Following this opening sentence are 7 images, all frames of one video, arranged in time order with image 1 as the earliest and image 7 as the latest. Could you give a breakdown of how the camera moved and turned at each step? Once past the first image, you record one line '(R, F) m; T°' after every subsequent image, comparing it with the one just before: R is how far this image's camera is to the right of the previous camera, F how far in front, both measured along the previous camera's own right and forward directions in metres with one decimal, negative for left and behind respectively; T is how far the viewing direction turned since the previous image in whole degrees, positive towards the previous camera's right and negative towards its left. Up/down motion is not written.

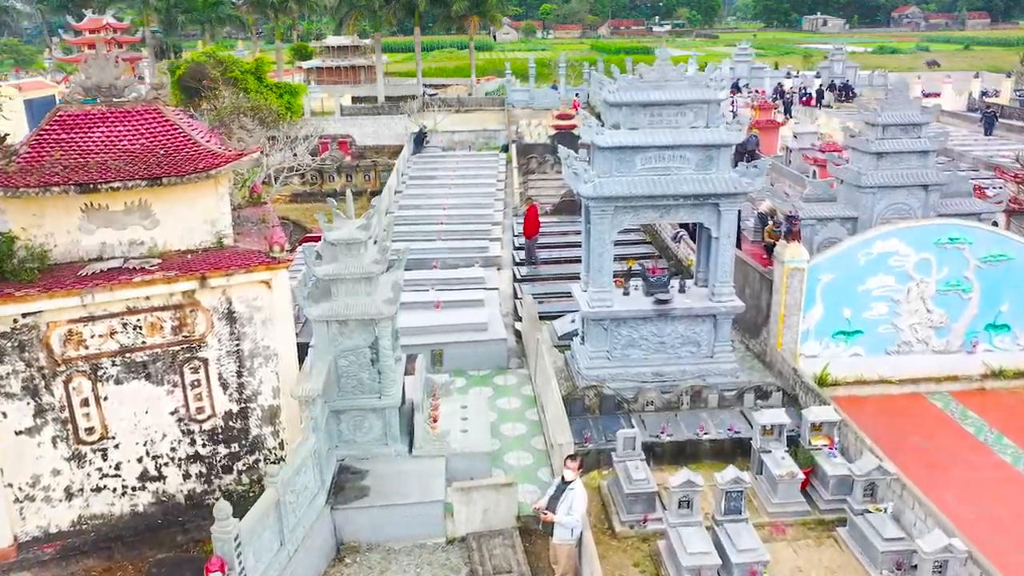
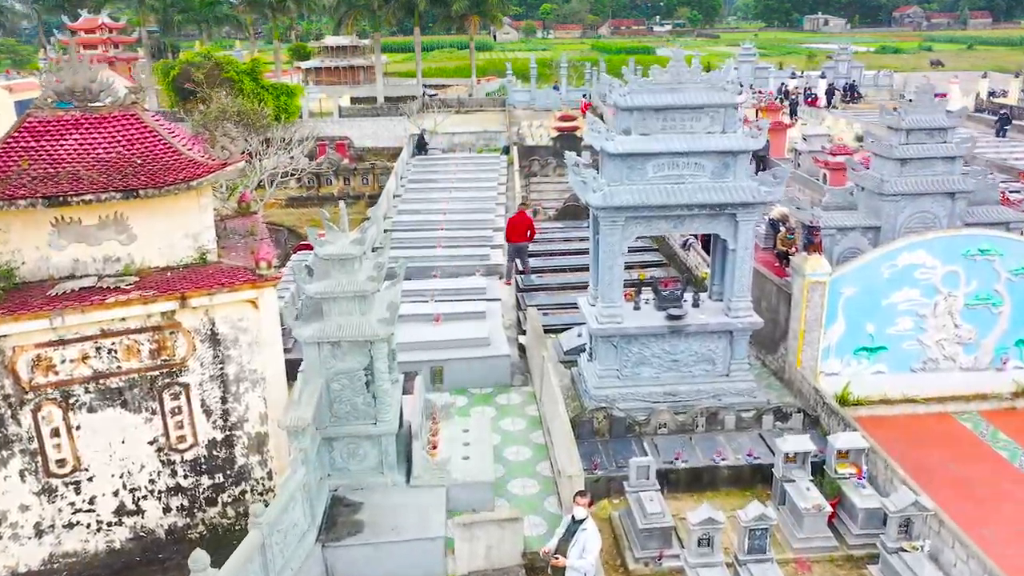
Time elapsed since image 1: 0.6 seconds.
(0.0, +0.7) m; 0°
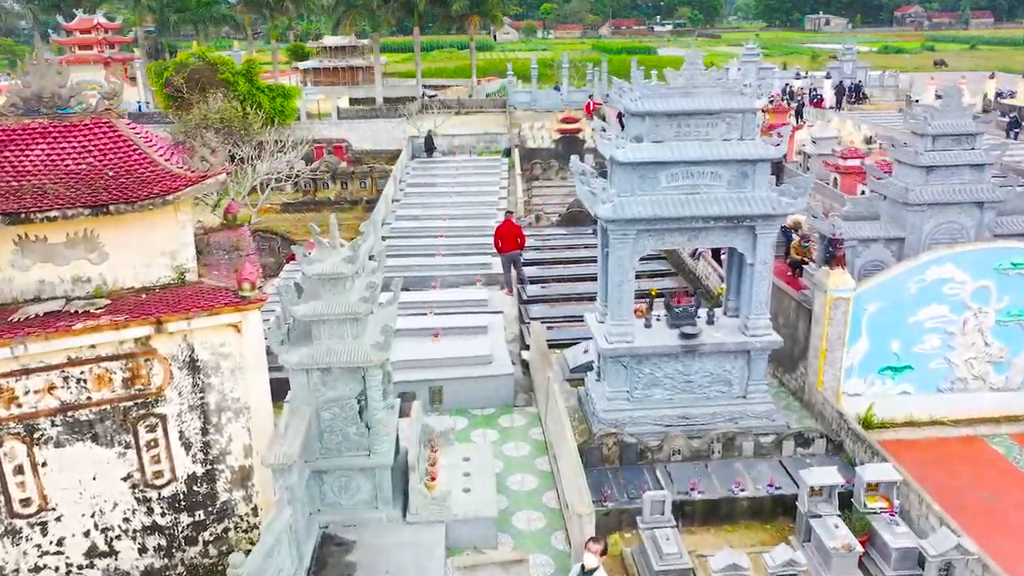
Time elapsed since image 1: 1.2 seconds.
(0.0, +0.7) m; 0°
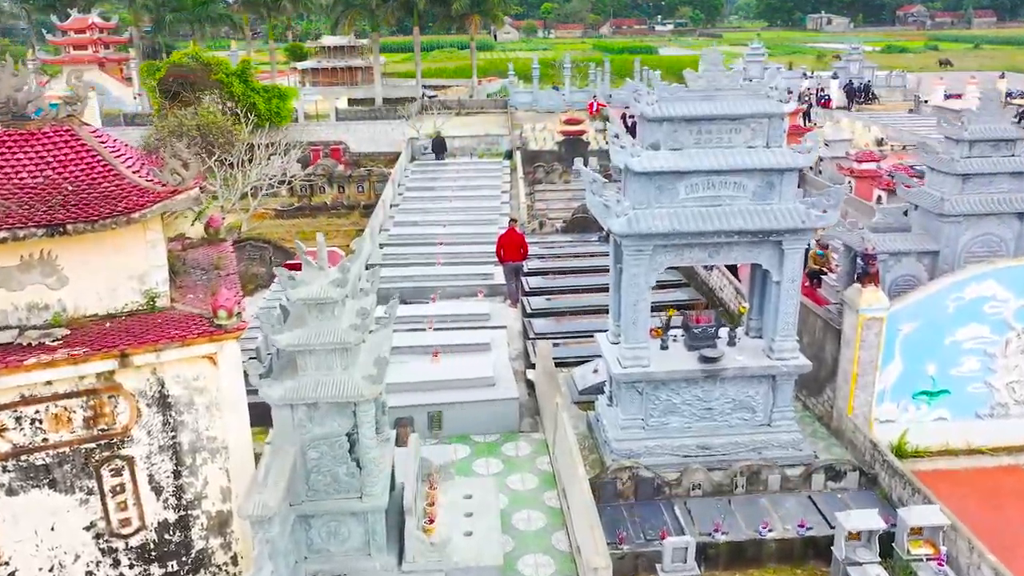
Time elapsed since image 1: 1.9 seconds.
(-0.1, +0.9) m; 0°
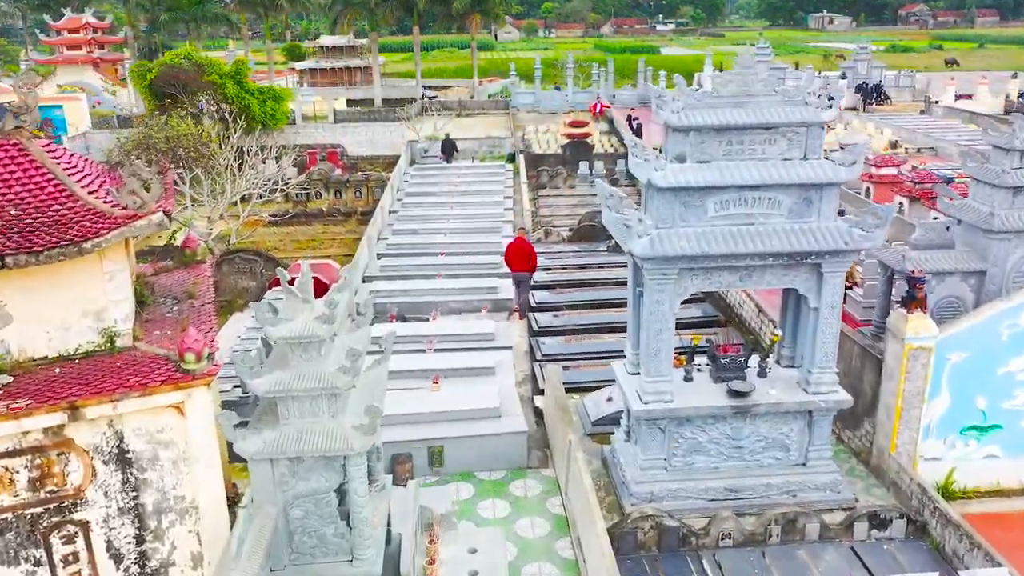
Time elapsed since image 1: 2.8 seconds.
(-0.1, +1.0) m; 0°
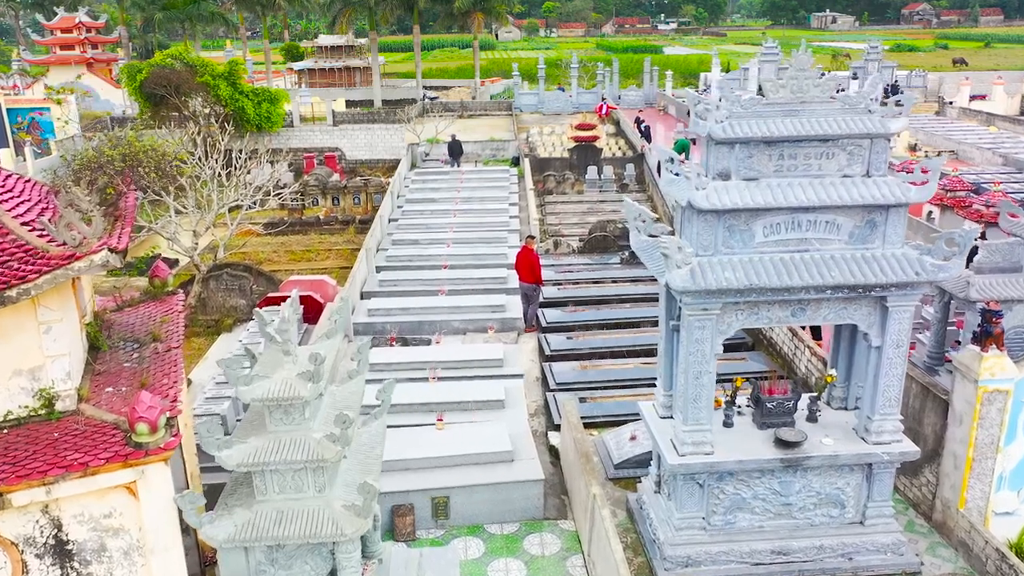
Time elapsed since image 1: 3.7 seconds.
(-0.1, +1.2) m; 0°
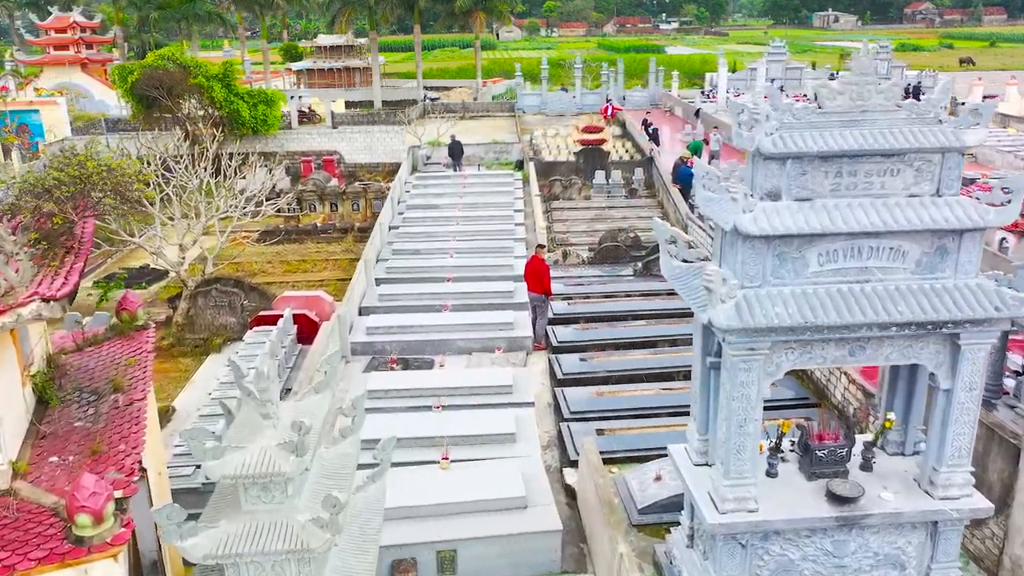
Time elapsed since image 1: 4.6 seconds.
(-0.1, +1.0) m; 0°
